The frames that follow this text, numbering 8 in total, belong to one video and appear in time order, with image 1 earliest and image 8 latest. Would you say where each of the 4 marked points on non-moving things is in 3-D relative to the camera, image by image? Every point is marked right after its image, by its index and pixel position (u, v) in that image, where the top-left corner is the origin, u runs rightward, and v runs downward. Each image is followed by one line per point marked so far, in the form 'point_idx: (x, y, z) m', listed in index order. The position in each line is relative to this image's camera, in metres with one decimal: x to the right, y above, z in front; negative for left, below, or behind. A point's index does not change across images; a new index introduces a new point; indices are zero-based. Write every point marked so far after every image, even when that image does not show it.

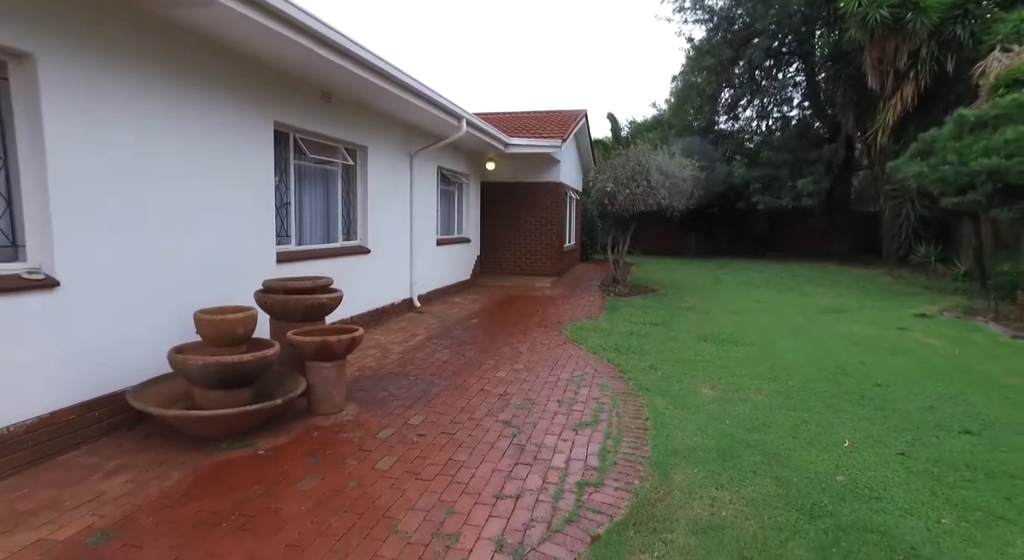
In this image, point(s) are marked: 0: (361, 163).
0: (-1.9, +1.5, +7.3) m
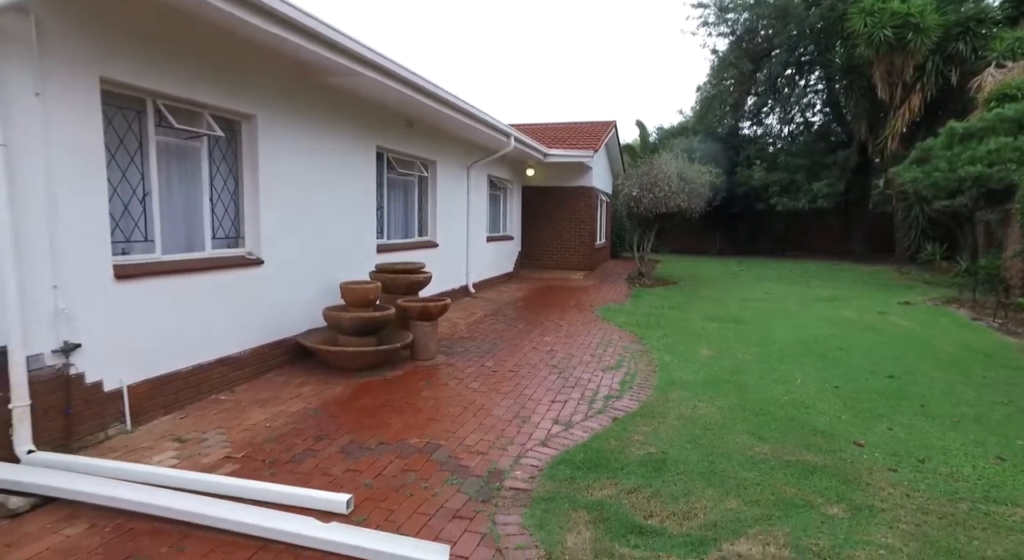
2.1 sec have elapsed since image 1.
0: (-1.2, +1.6, +9.1) m
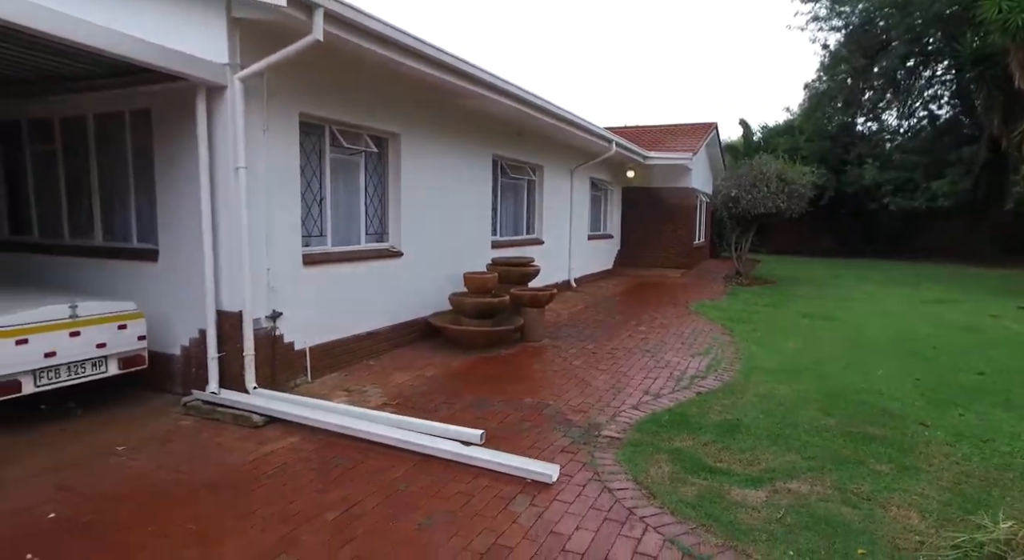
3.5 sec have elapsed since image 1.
0: (+0.5, +1.7, +10.0) m
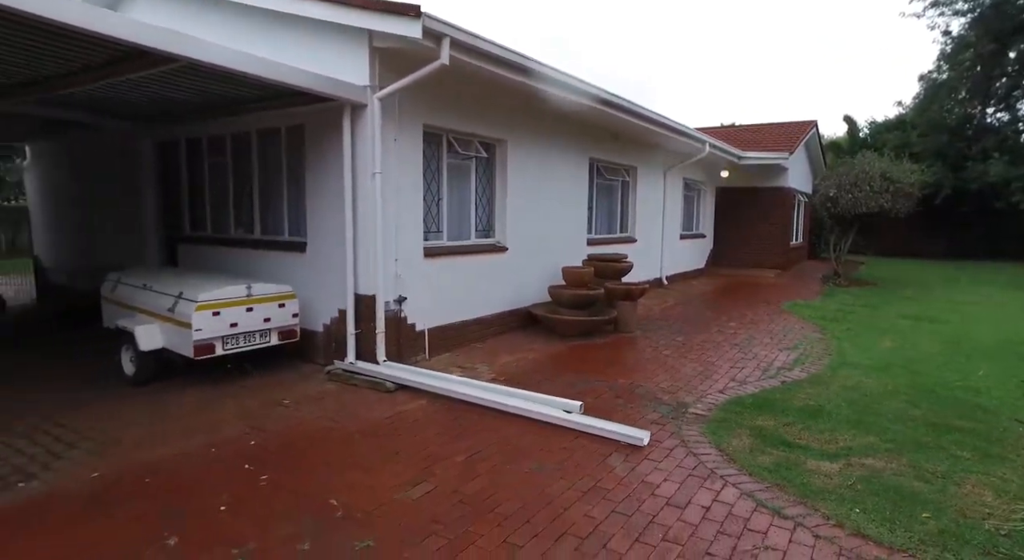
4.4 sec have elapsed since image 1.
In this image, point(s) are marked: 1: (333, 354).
0: (+2.2, +1.8, +10.4) m
1: (-1.8, -0.7, +5.8) m
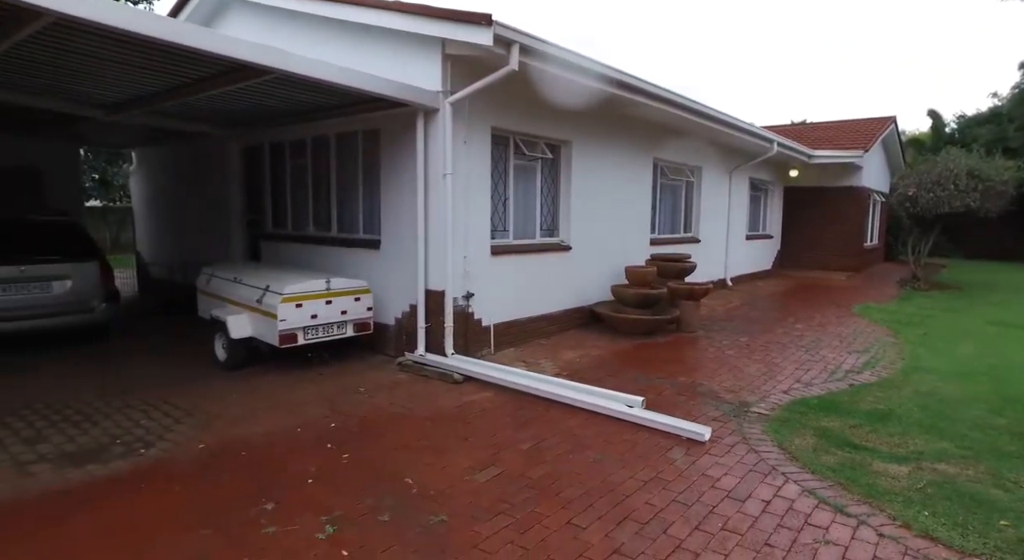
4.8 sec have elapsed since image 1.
0: (+3.3, +1.8, +10.3) m
1: (-1.1, -0.7, +6.1) m
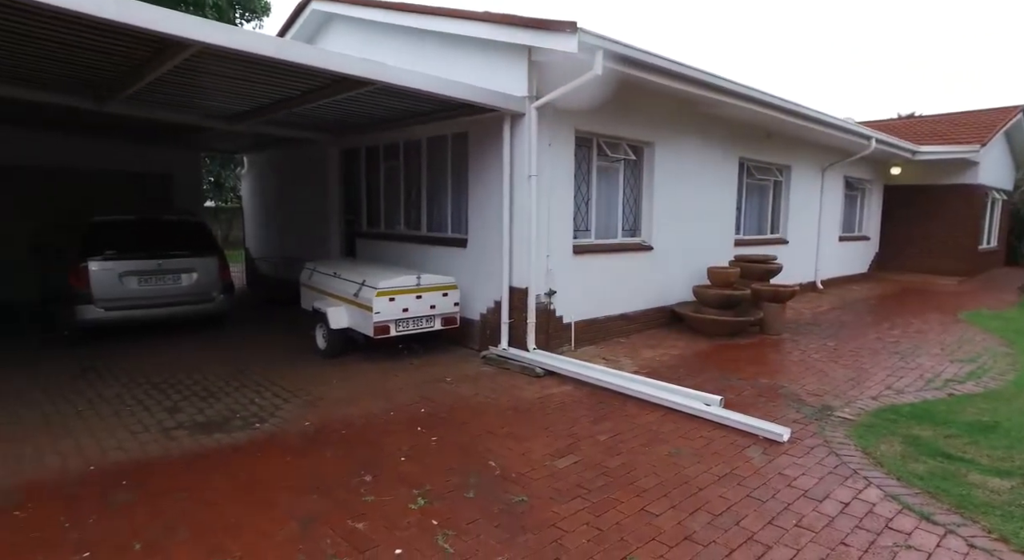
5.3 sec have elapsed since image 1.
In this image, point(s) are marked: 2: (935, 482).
0: (+4.7, +1.8, +10.0) m
1: (-0.3, -0.7, +6.4) m
2: (+2.4, -1.2, +3.3) m
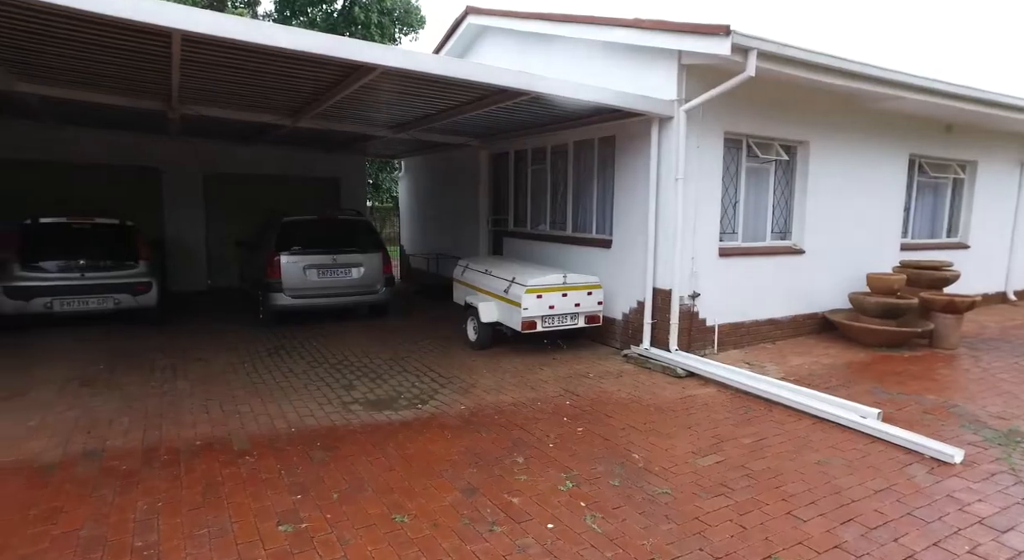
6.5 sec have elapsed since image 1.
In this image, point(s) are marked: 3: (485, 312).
0: (+7.1, +1.6, +8.9) m
1: (+1.3, -0.7, +6.6) m
2: (+3.2, -1.2, +3.0) m
3: (-0.3, -0.4, +6.8) m
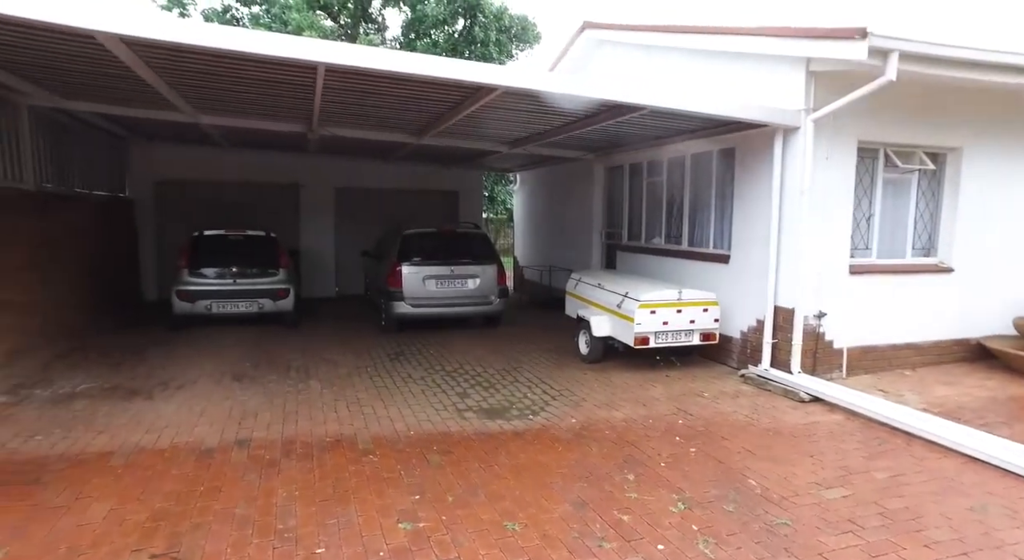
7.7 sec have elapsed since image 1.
0: (+8.7, +1.3, +7.5) m
1: (+2.6, -0.9, +6.3) m
2: (+3.7, -1.4, +2.4) m
3: (+1.0, -0.5, +6.8) m
